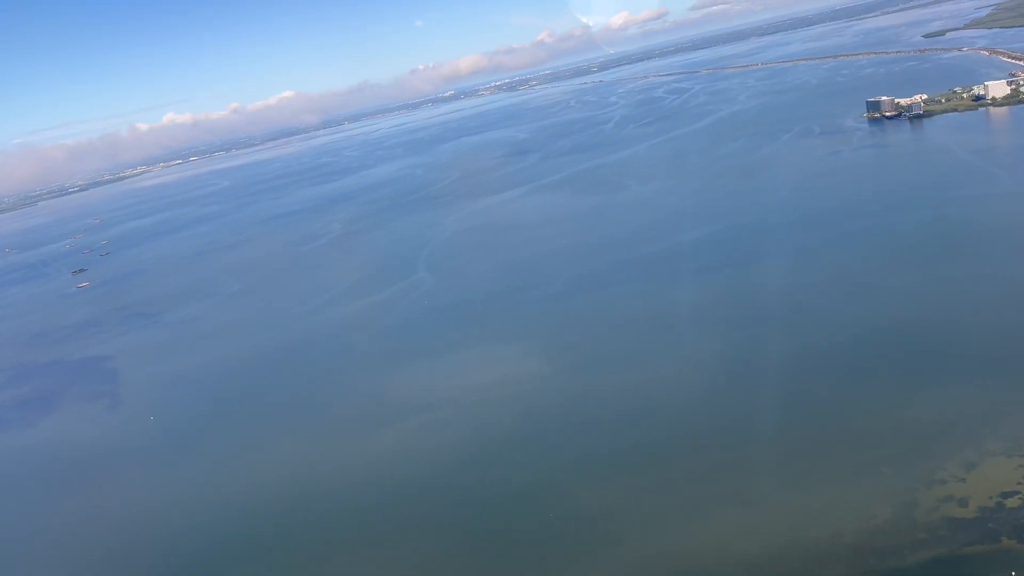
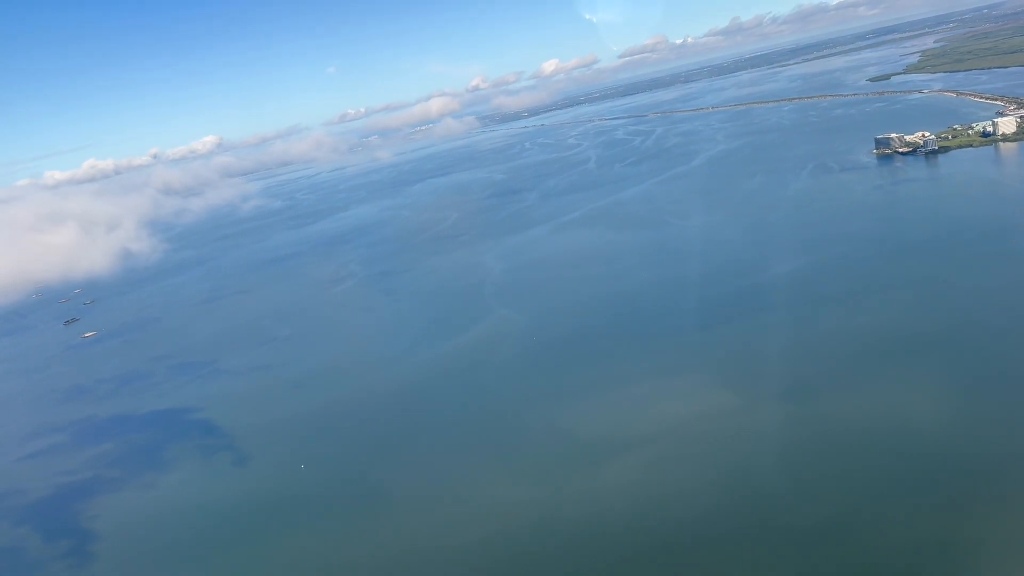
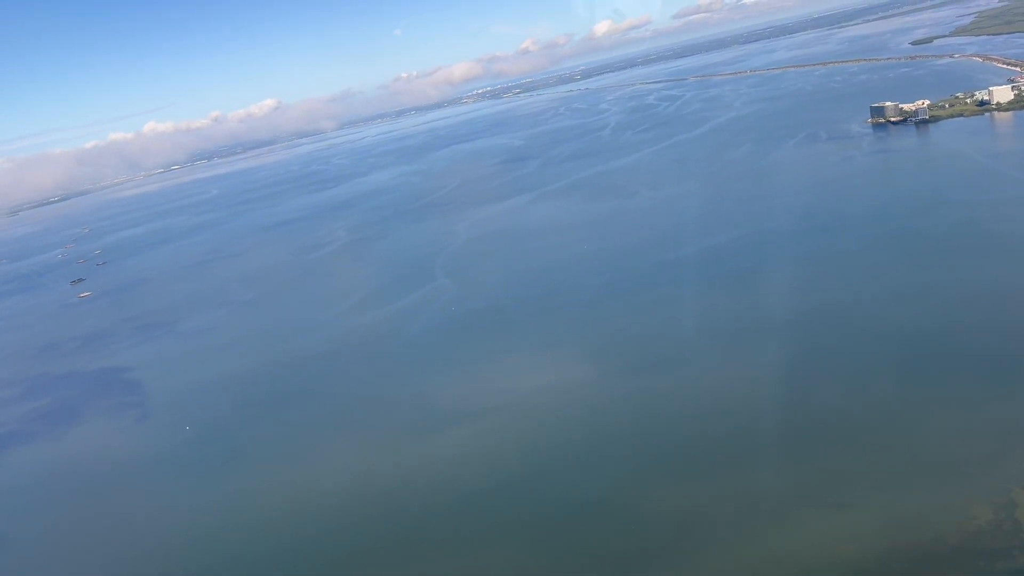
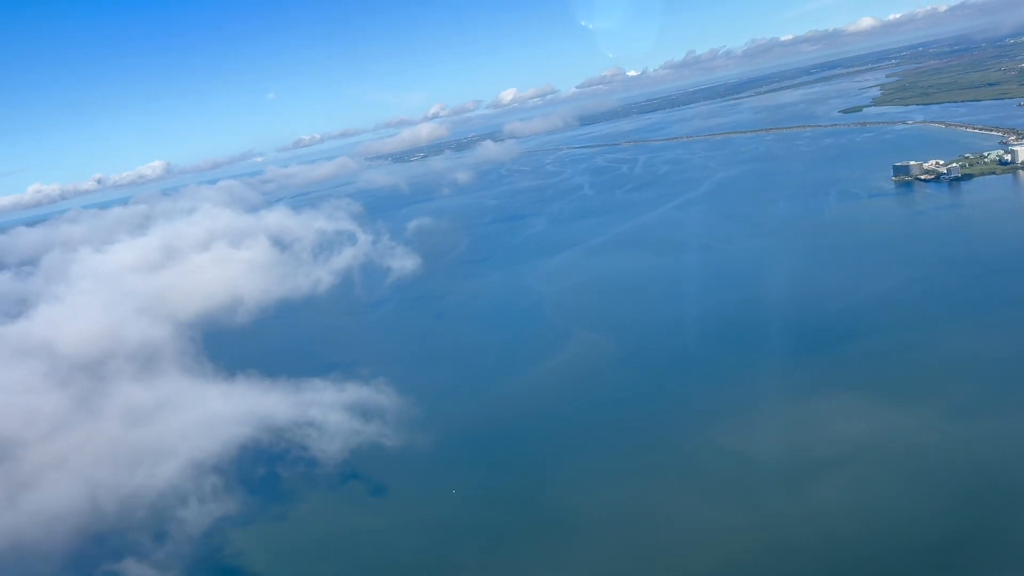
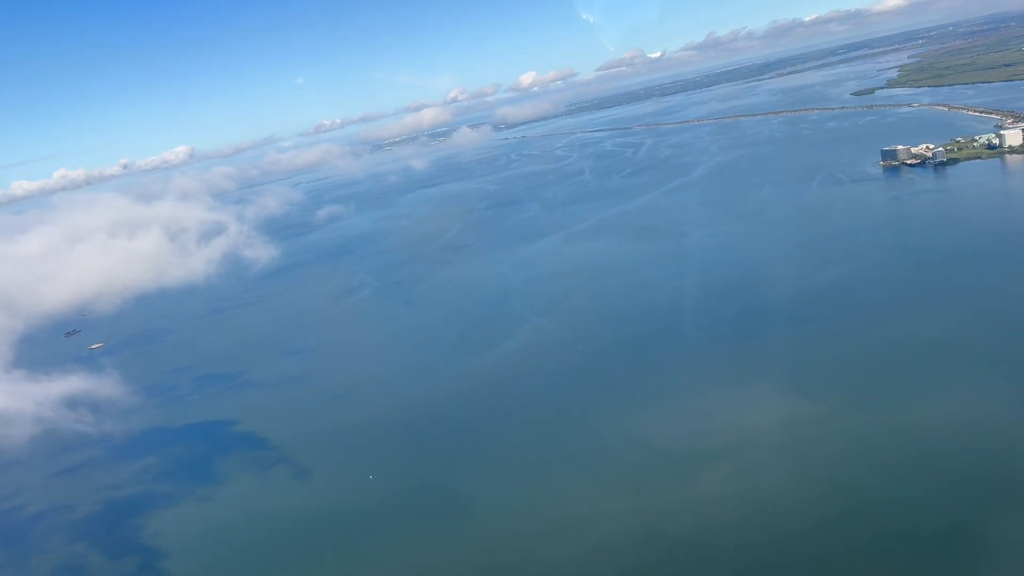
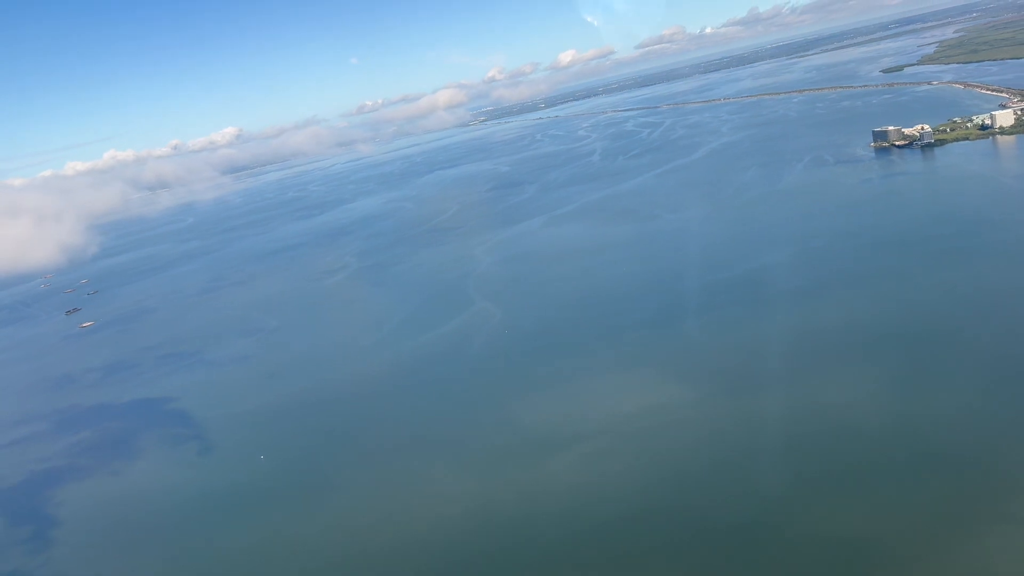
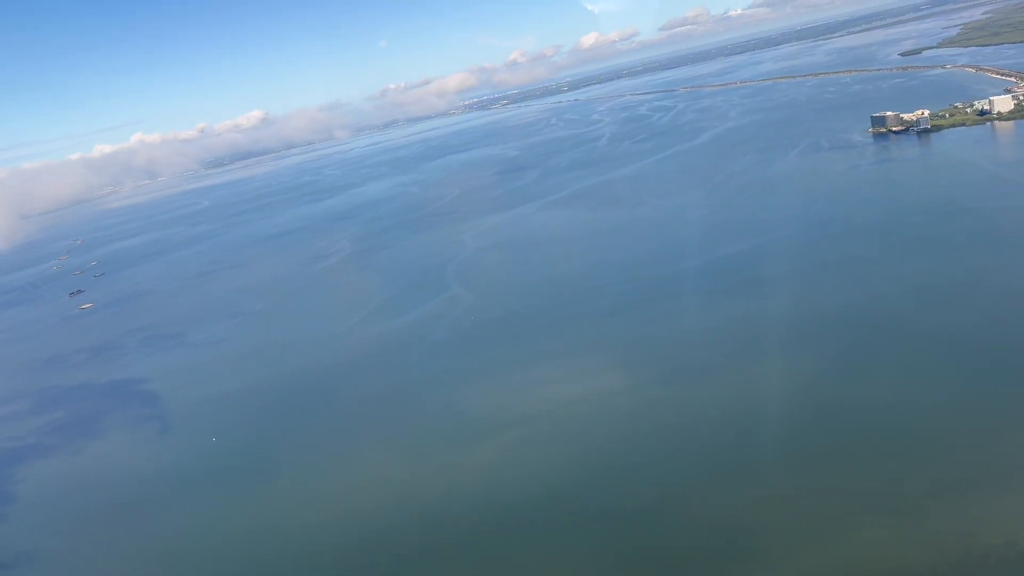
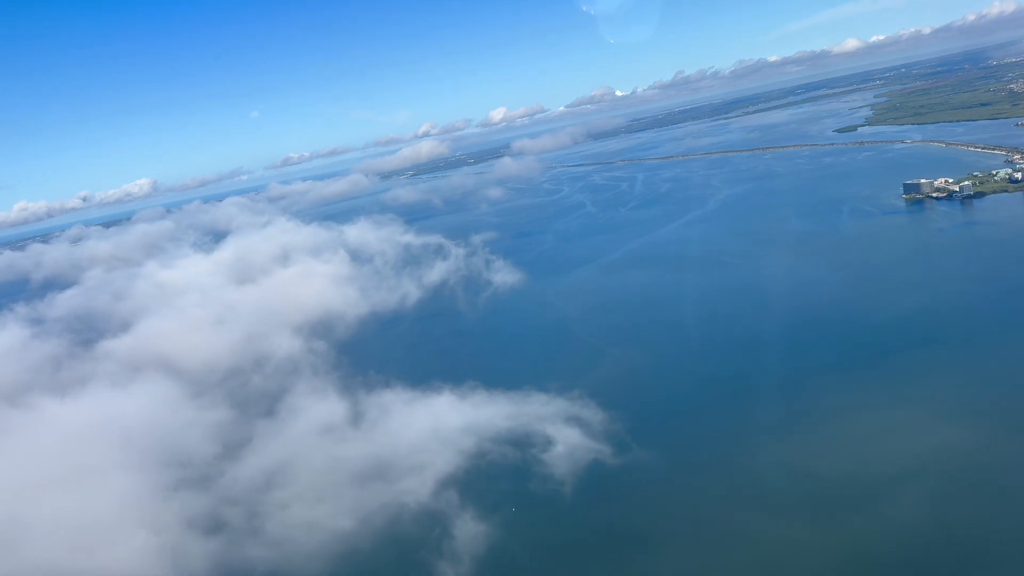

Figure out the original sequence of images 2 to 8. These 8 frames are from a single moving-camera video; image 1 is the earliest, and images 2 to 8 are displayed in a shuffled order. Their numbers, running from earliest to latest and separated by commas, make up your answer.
3, 7, 6, 2, 5, 4, 8
